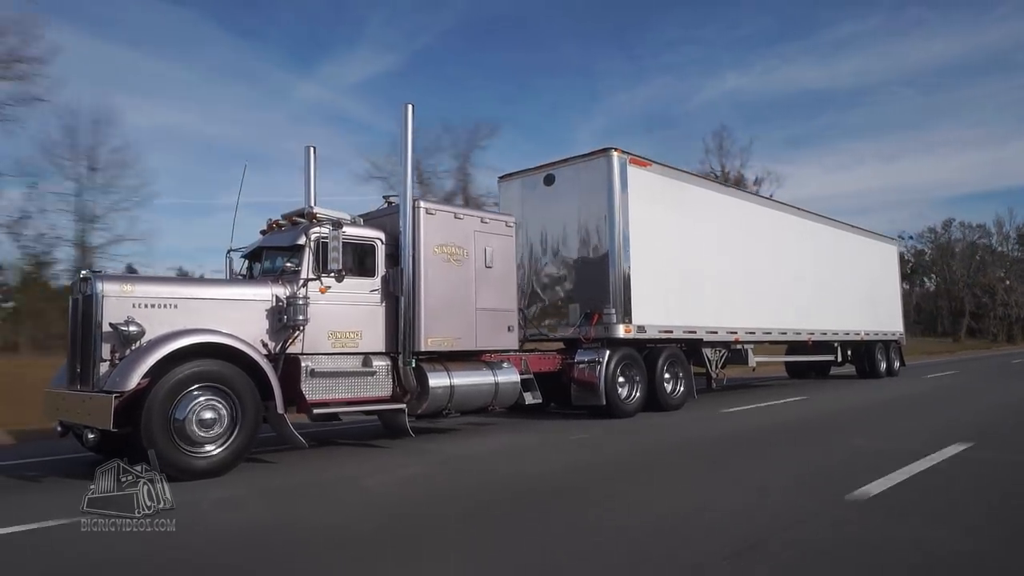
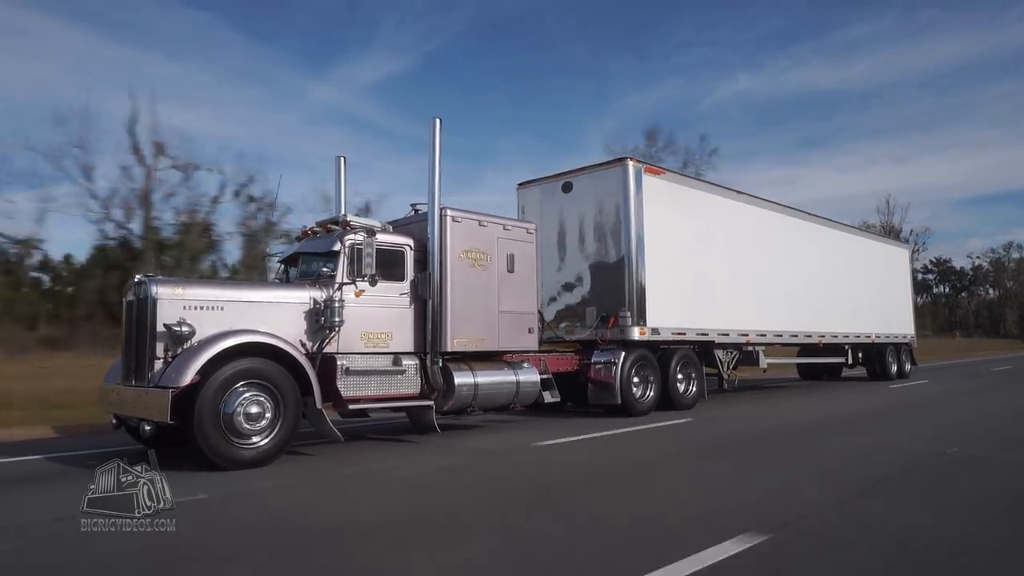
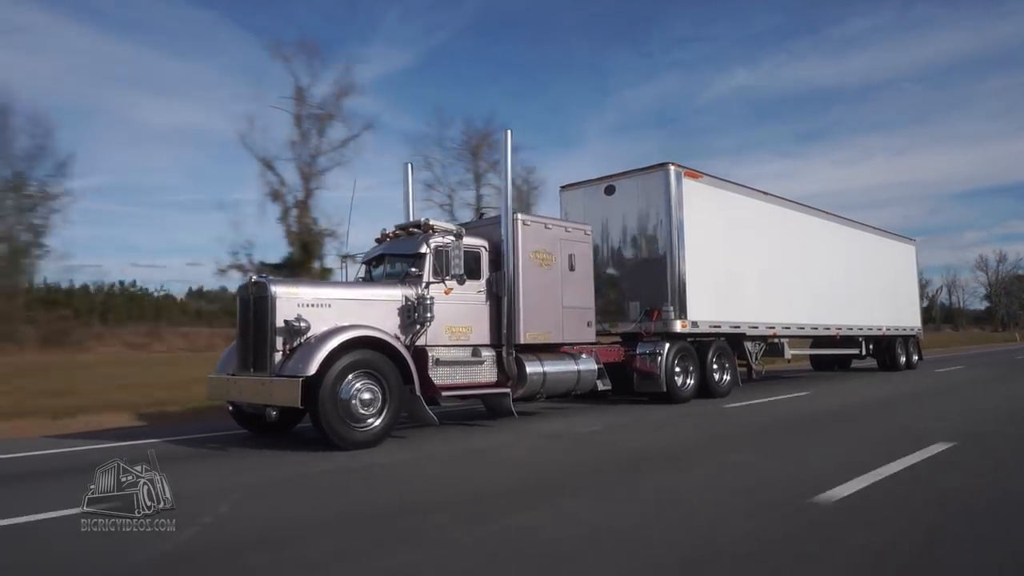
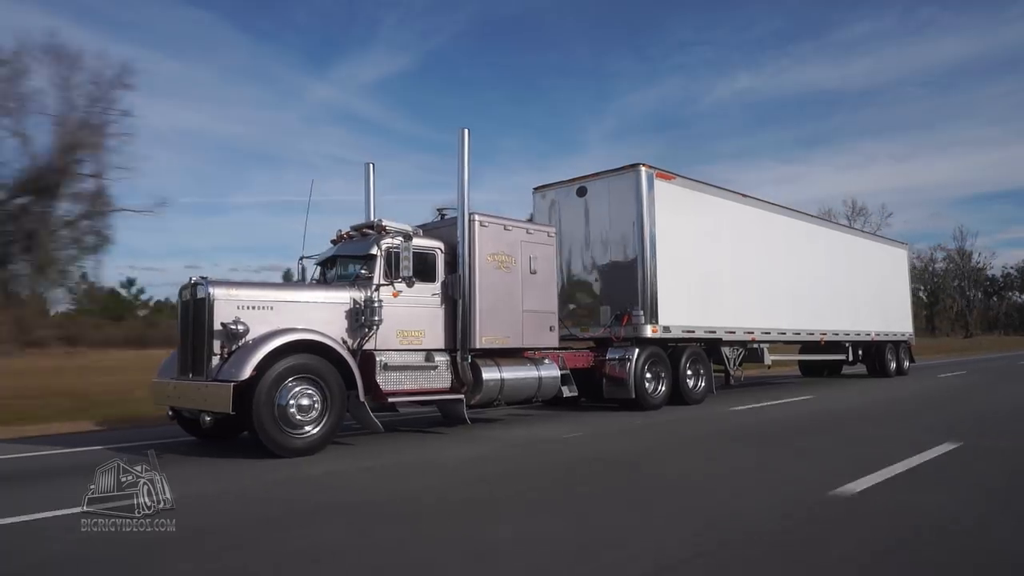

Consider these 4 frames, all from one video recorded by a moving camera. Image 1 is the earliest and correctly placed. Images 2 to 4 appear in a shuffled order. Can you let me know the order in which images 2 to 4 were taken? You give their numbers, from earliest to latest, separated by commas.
2, 4, 3
